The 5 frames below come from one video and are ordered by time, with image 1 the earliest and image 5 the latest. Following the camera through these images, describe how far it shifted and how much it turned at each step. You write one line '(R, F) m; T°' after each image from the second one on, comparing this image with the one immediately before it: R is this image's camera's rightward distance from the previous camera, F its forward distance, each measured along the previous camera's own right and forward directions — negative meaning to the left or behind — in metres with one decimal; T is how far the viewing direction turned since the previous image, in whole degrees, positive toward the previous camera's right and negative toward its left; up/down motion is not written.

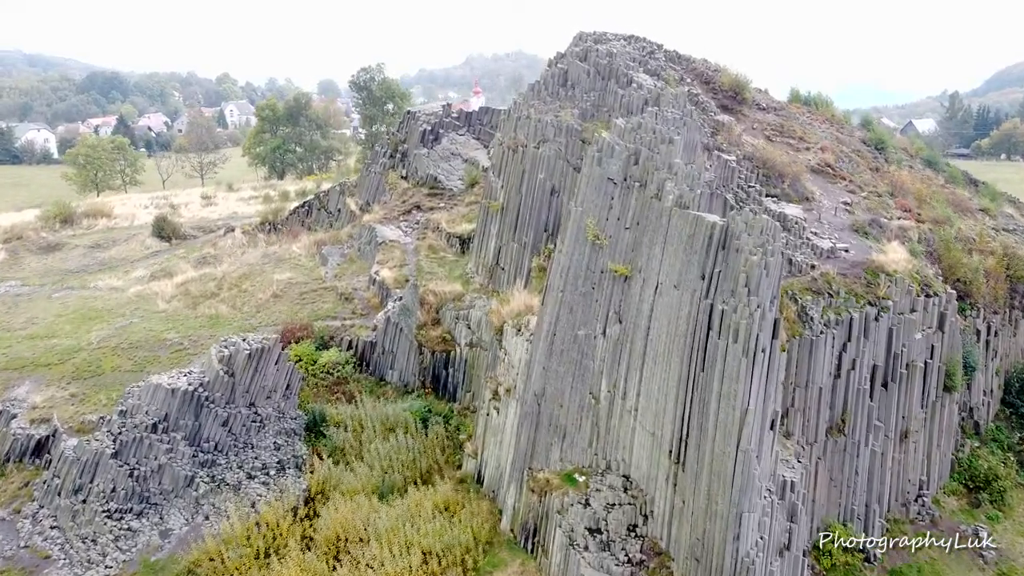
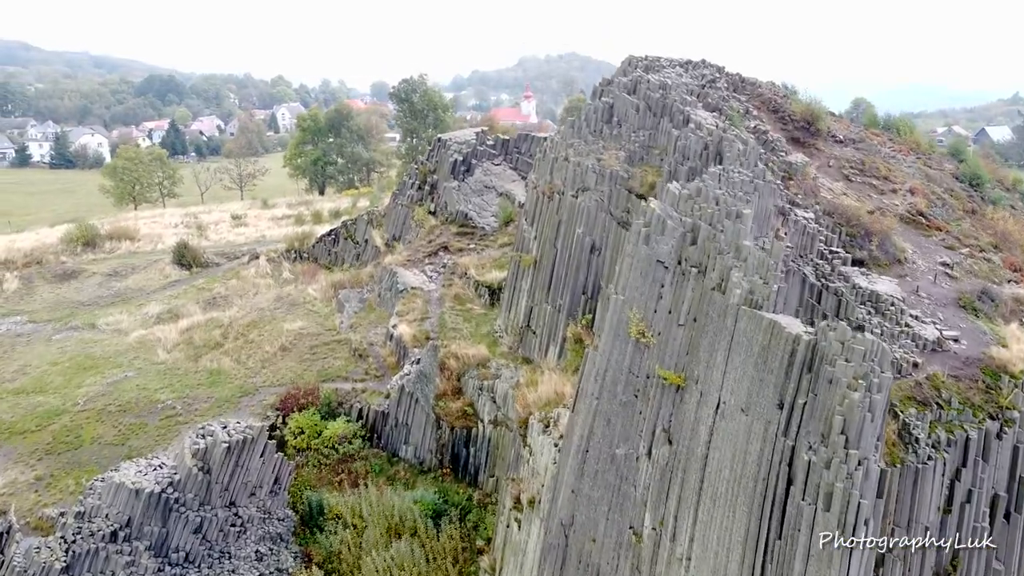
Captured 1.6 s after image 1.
(+0.3, +2.3) m; -4°
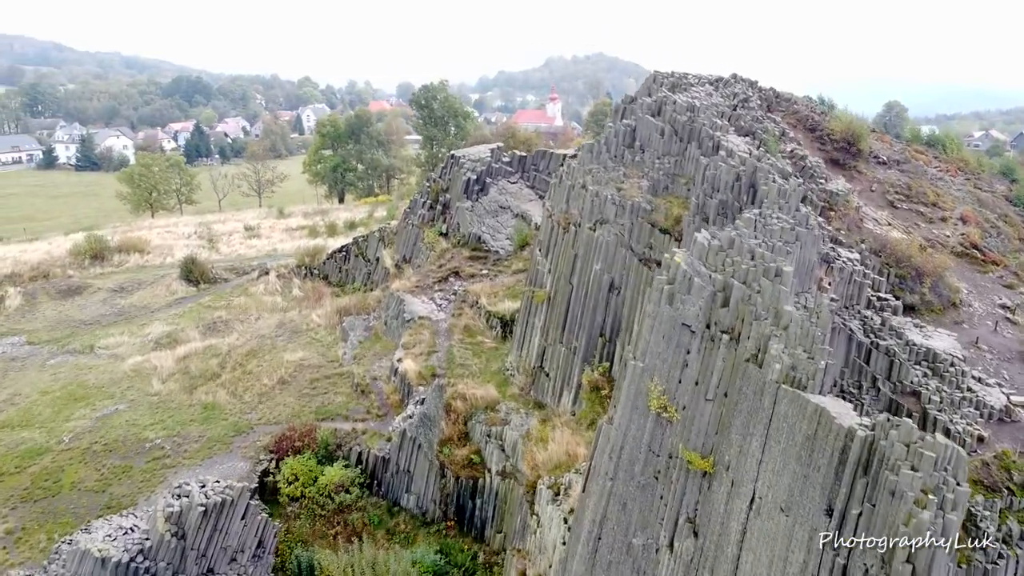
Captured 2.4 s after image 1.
(+0.2, +1.2) m; -2°
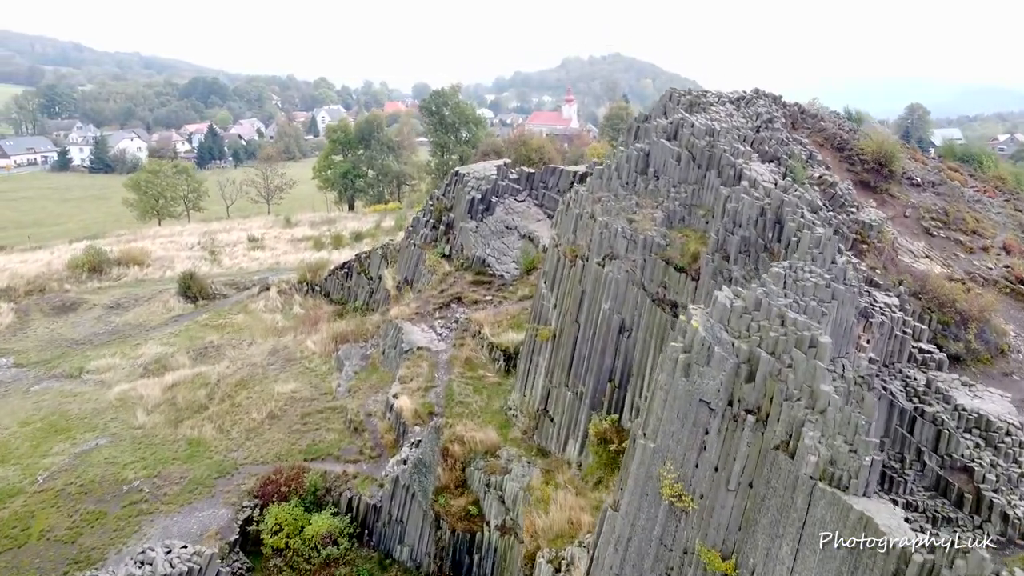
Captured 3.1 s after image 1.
(+0.2, +1.0) m; -1°
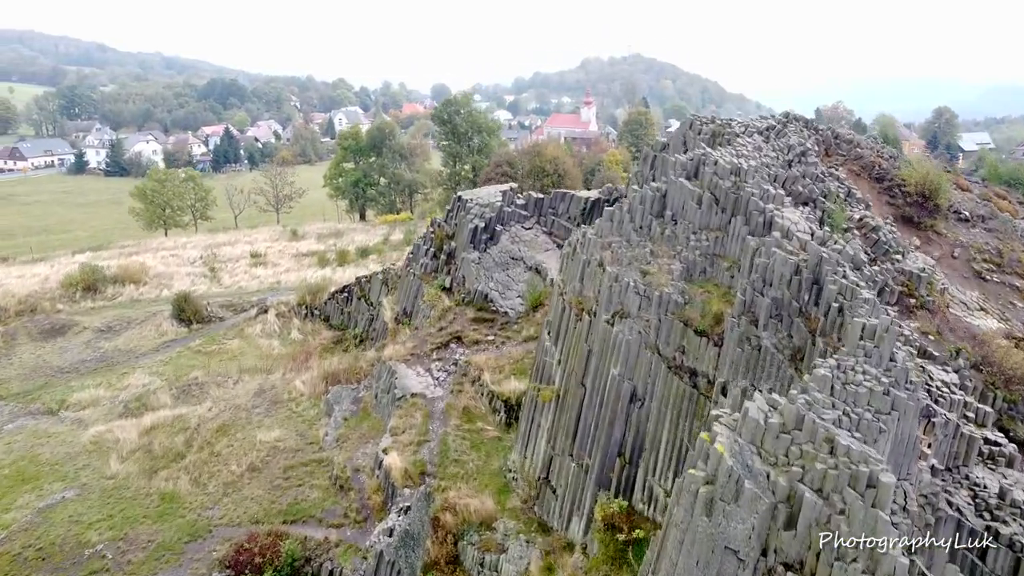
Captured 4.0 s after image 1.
(+0.3, +1.4) m; -1°
